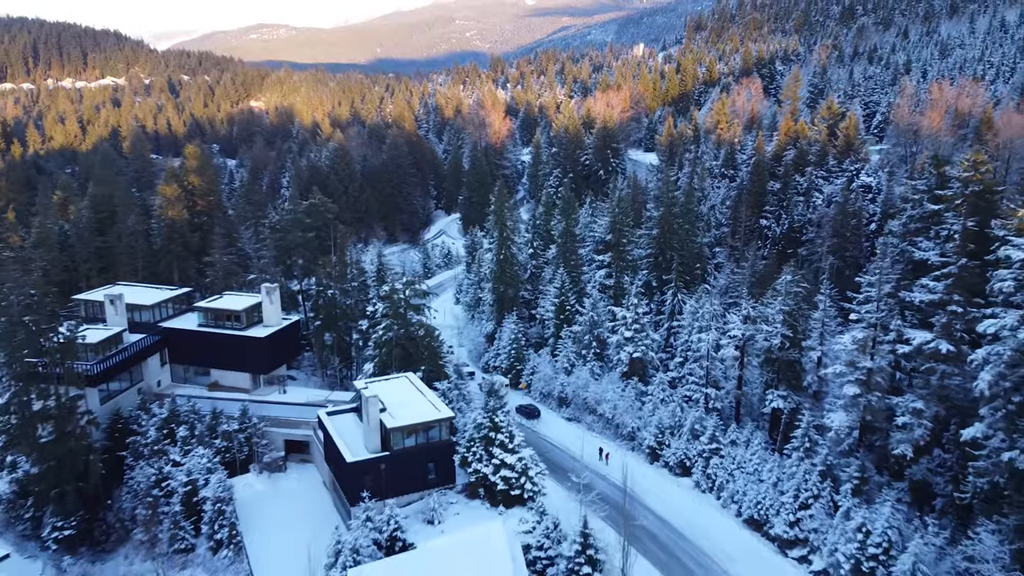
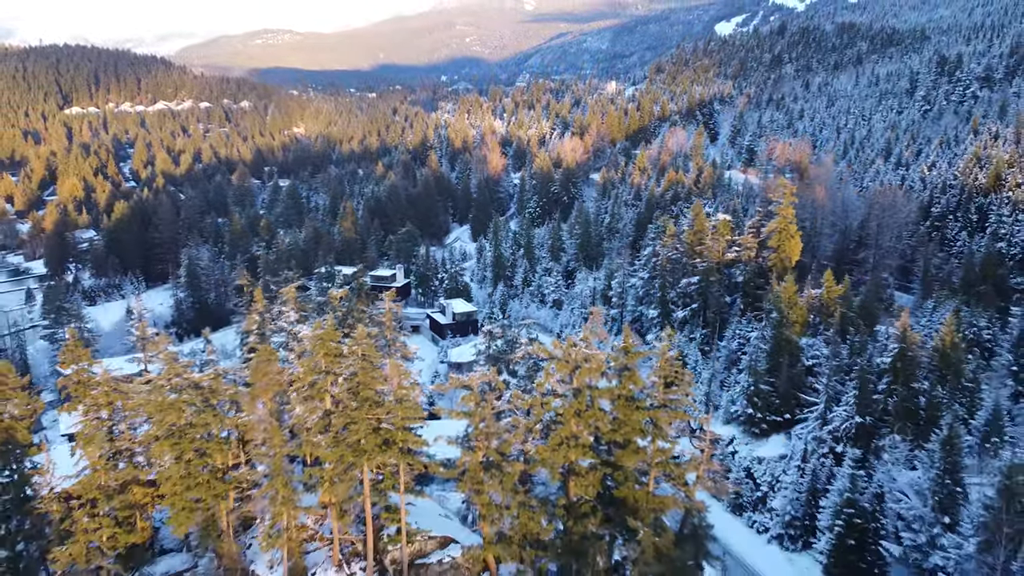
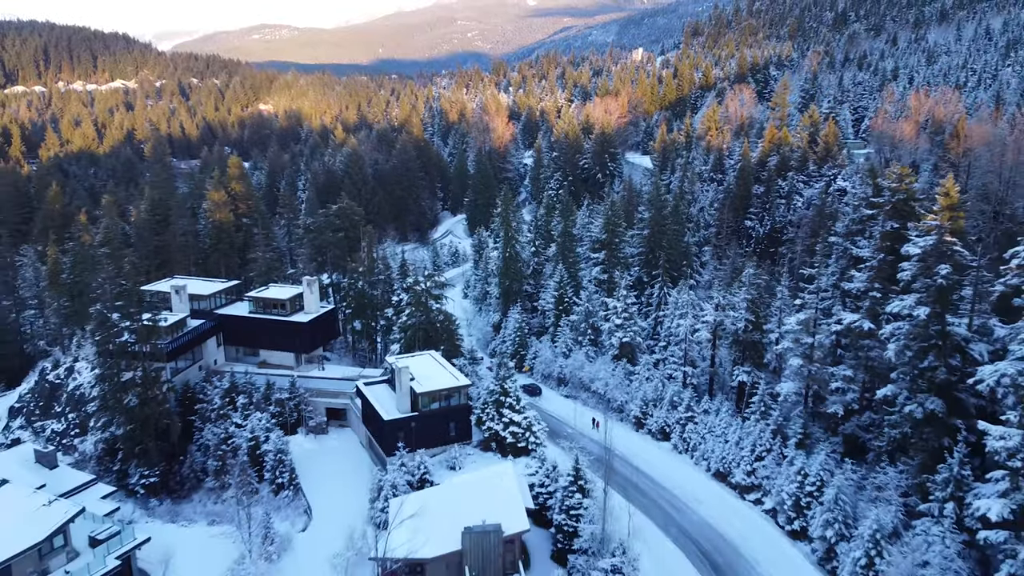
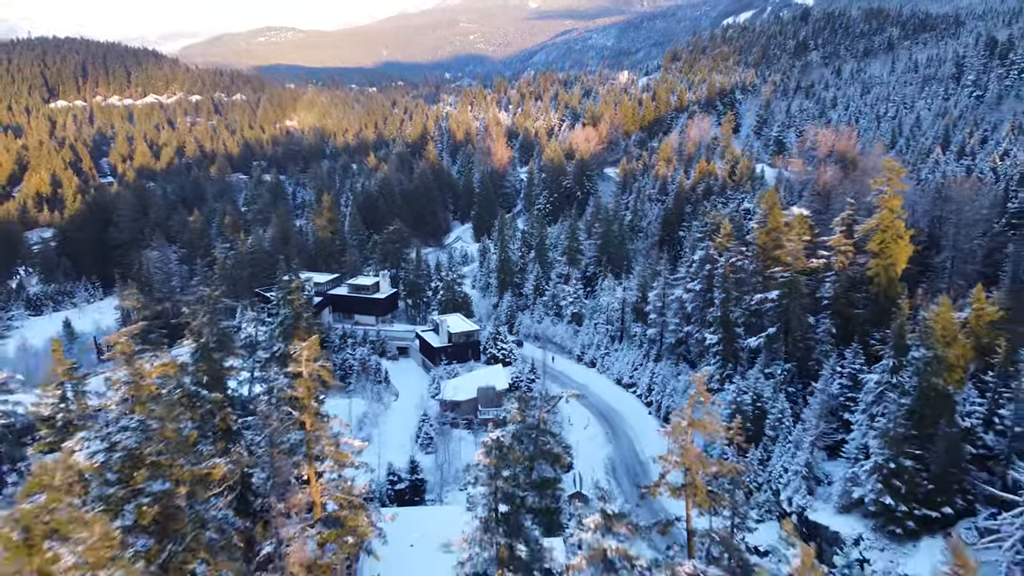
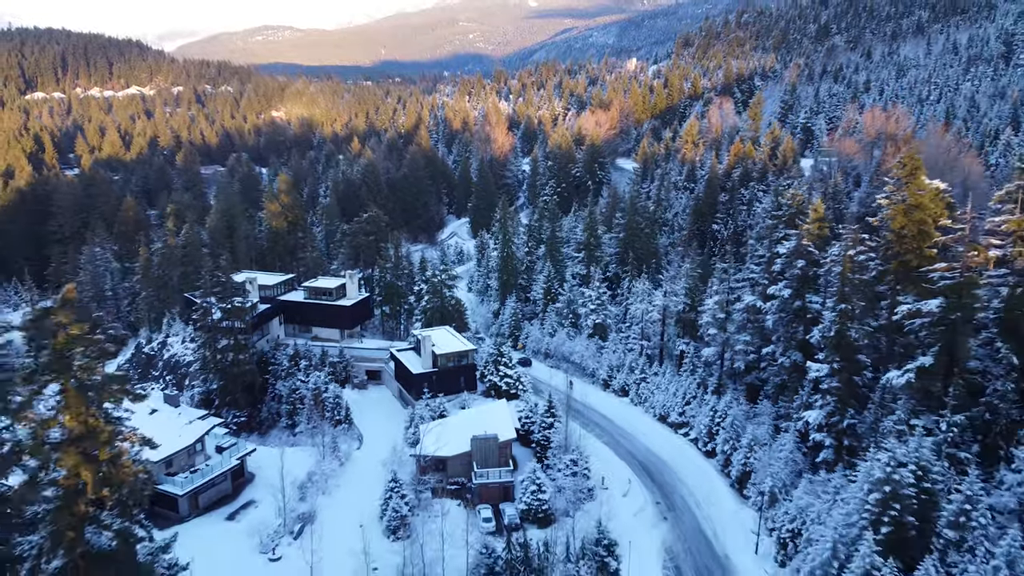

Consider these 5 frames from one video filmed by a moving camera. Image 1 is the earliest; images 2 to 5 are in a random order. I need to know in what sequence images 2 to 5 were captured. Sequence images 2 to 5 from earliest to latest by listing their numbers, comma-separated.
3, 5, 4, 2
